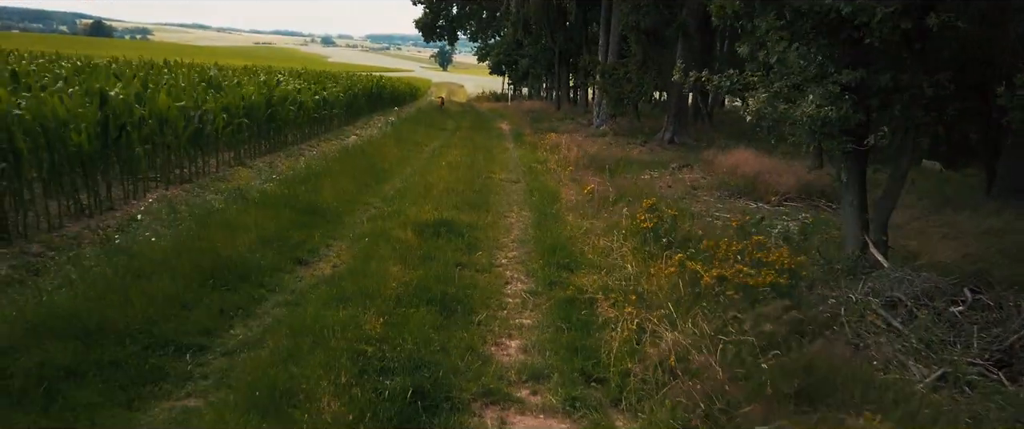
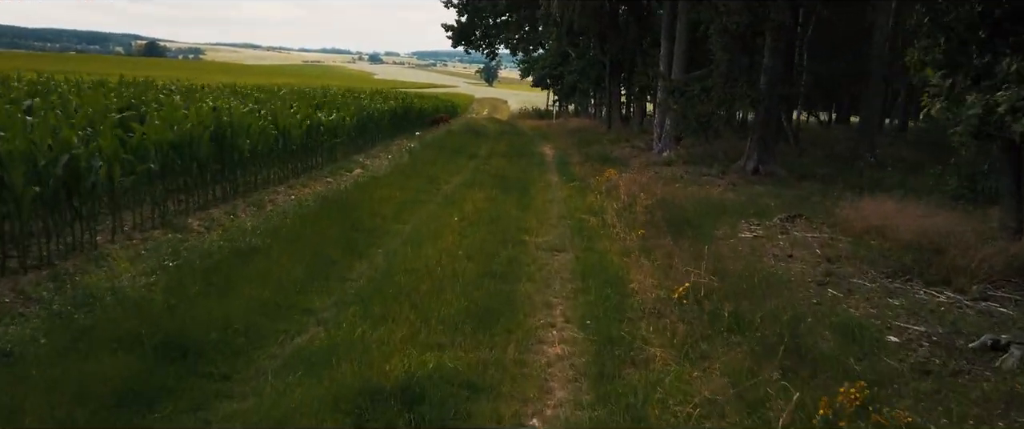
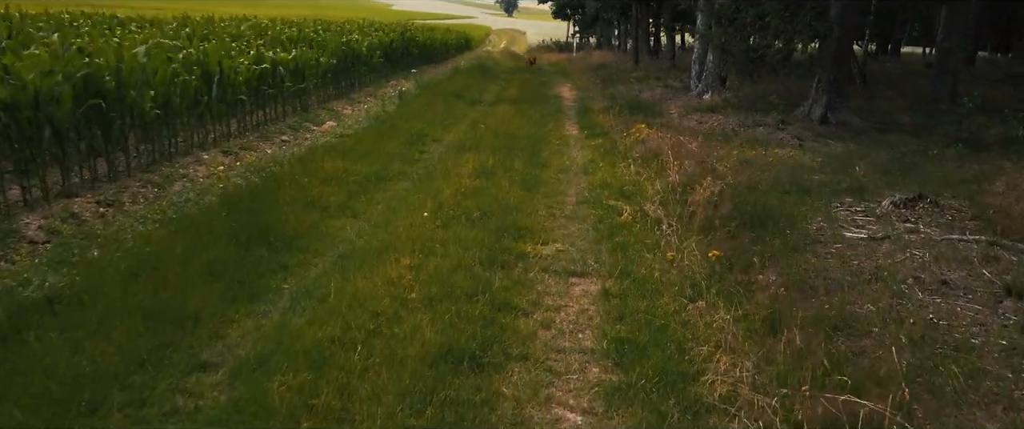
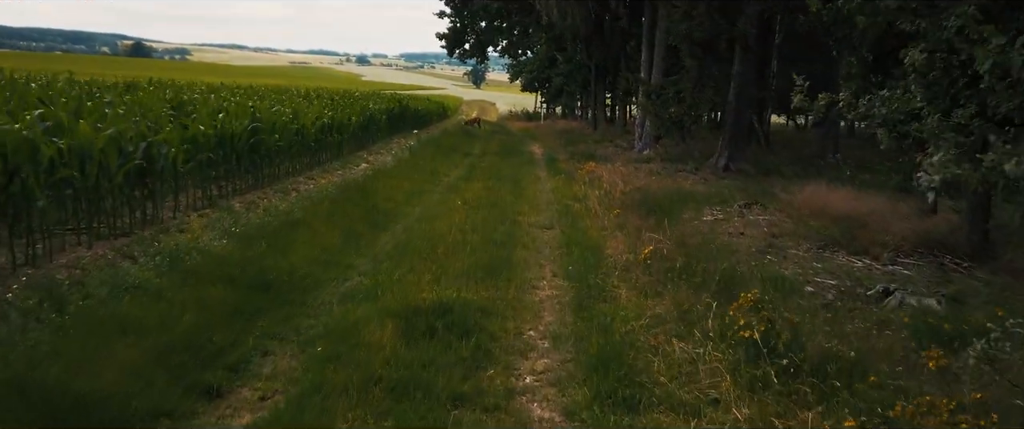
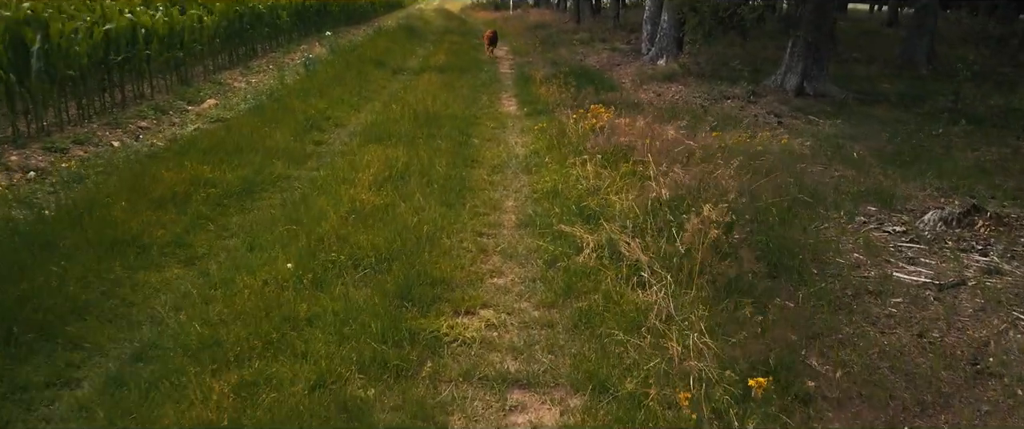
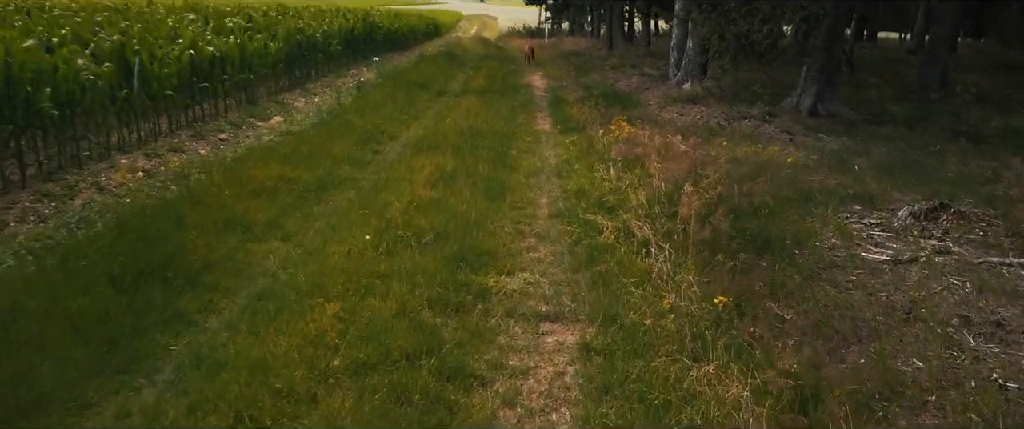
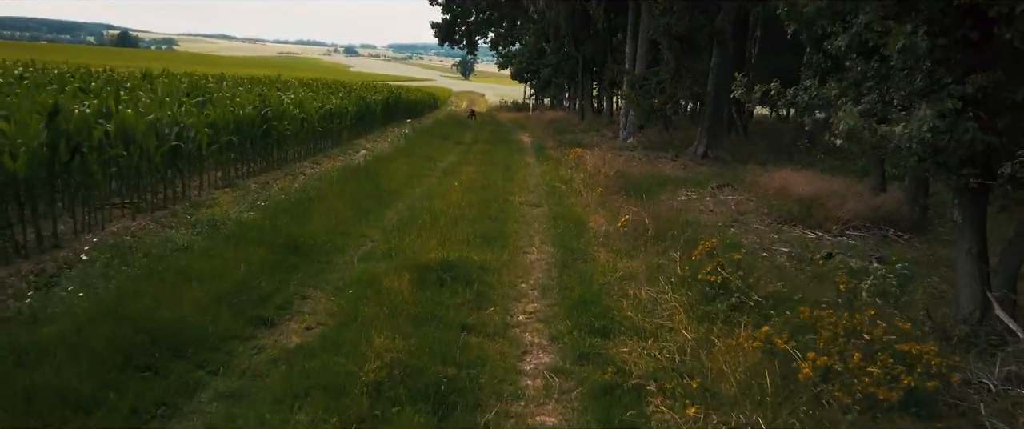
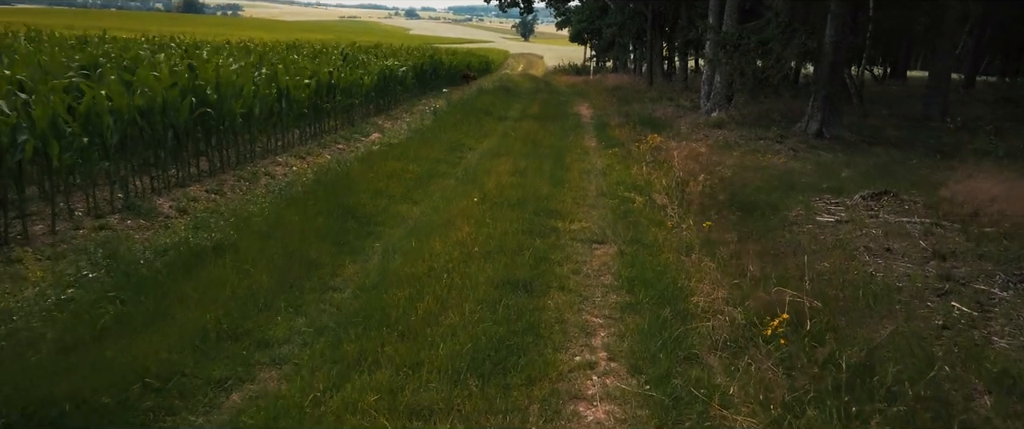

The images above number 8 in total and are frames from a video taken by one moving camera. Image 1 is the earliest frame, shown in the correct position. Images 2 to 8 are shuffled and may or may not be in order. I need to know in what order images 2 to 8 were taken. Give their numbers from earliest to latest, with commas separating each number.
7, 4, 2, 8, 3, 6, 5
